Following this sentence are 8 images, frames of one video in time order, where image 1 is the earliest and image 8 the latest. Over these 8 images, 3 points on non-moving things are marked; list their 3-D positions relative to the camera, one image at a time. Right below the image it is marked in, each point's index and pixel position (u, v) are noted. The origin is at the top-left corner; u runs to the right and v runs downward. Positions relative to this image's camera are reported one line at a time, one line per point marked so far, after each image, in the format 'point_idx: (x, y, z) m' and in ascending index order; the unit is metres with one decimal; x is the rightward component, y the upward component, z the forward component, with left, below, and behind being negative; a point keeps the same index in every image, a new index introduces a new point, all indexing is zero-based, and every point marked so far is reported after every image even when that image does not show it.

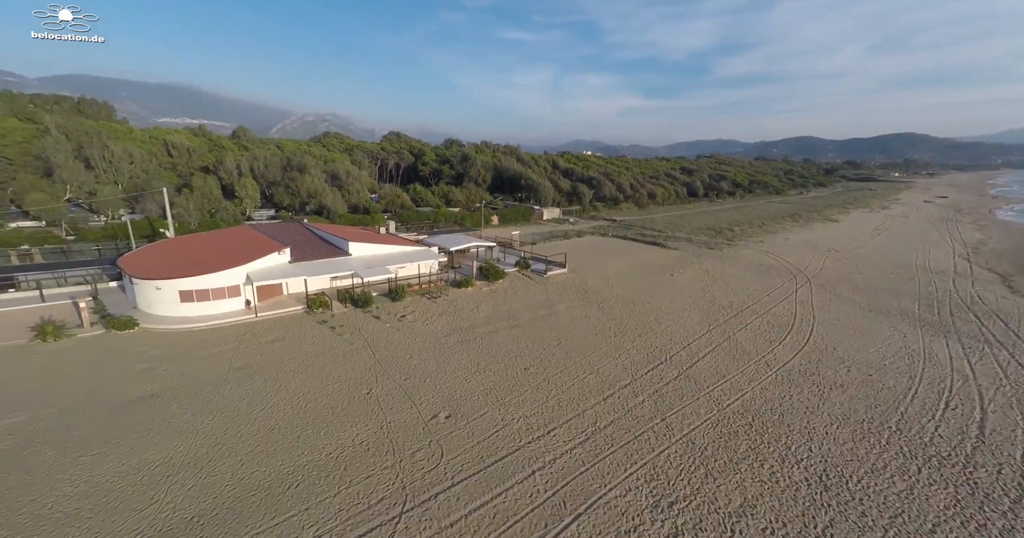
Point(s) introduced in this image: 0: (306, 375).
0: (-8.4, -4.4, +17.7) m
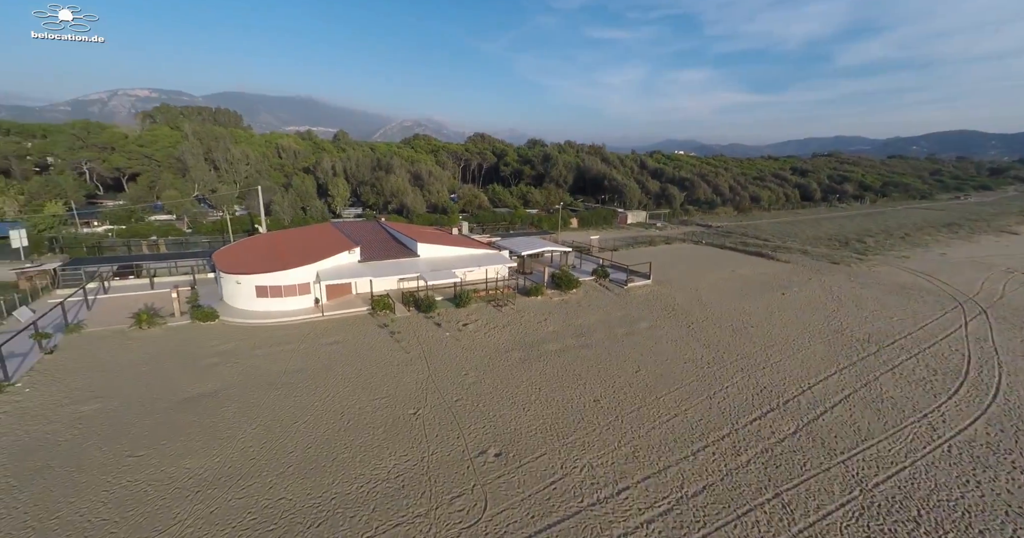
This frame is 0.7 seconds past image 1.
0: (-6.0, -4.5, +16.6) m
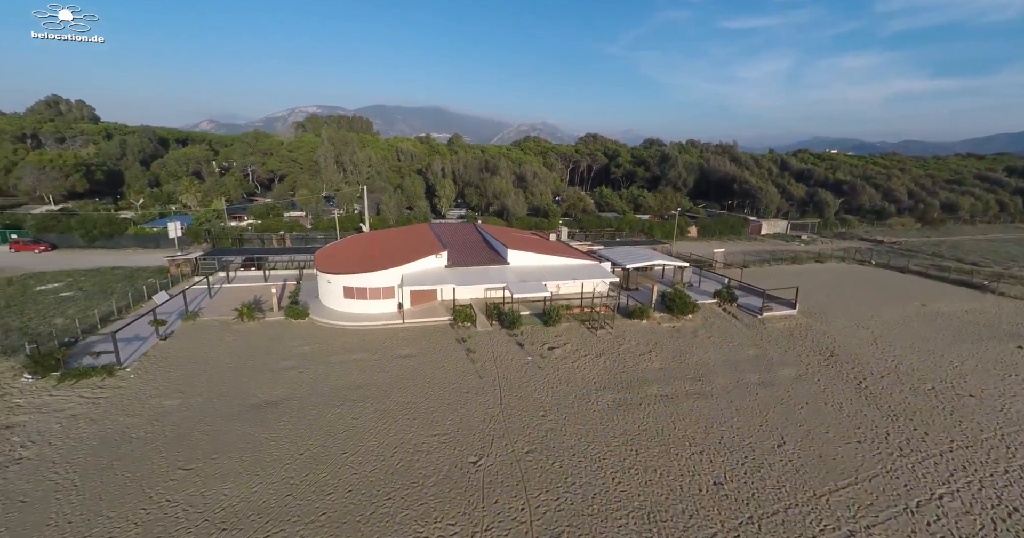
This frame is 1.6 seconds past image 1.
0: (-3.1, -4.8, +14.4) m
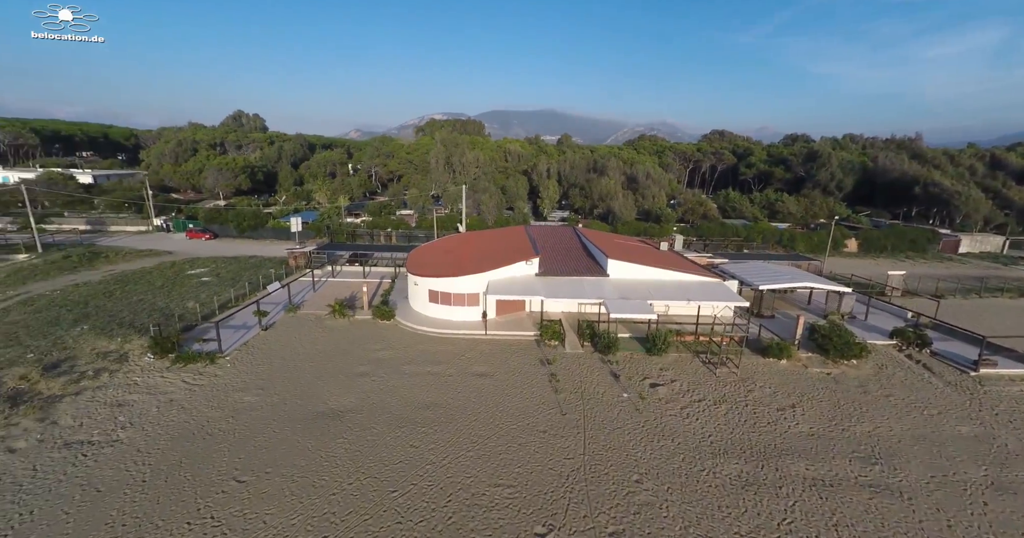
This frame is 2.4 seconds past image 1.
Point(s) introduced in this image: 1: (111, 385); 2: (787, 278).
0: (-0.8, -5.1, +12.1) m
1: (-16.0, -4.6, +17.4) m
2: (+11.8, -0.4, +18.7) m
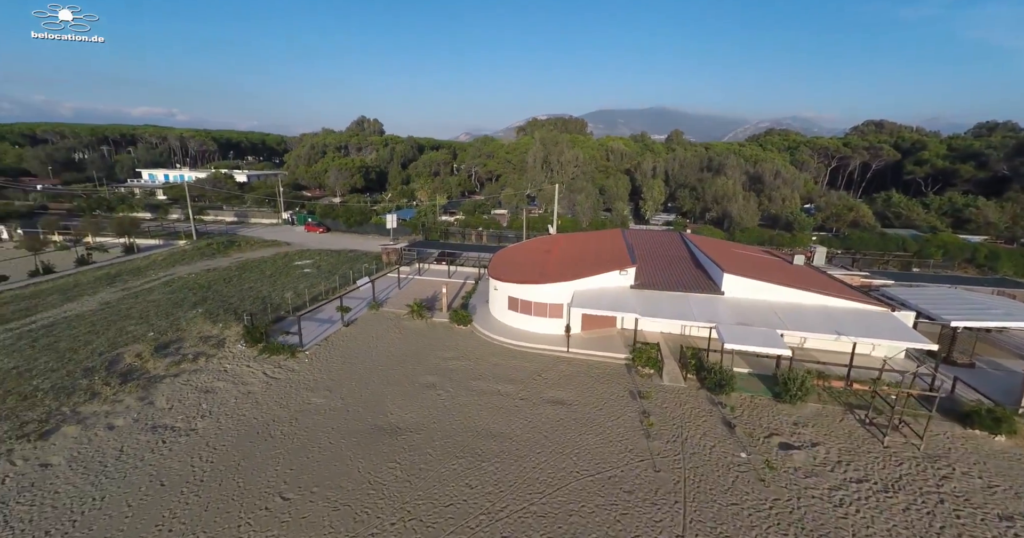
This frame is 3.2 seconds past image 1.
0: (+0.8, -5.4, +9.7) m
1: (-12.8, -4.2, +18.2) m
2: (+14.8, -1.3, +13.4) m
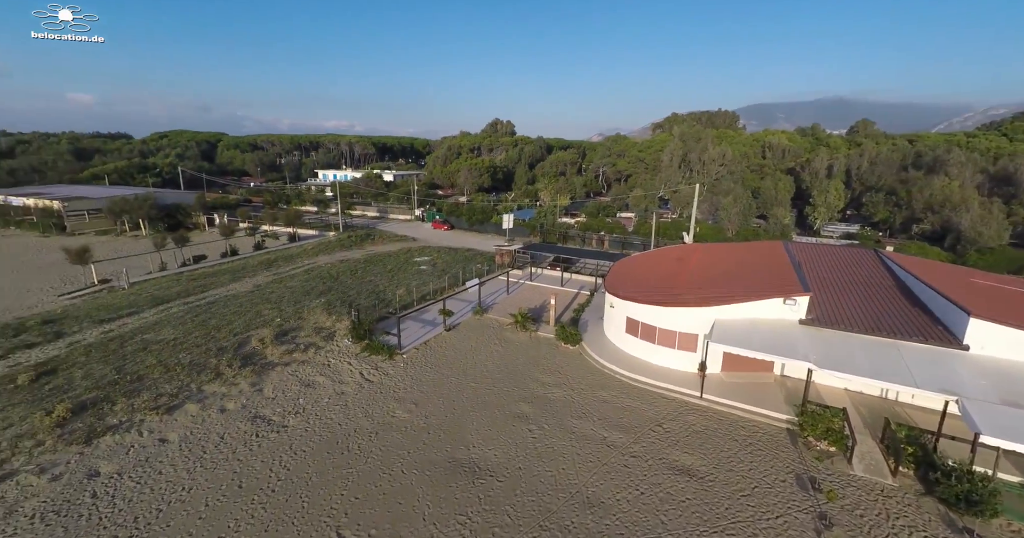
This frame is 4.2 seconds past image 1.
0: (+2.2, -5.9, +6.4) m
1: (-8.4, -3.9, +18.3) m
2: (+16.9, -2.7, +6.1) m
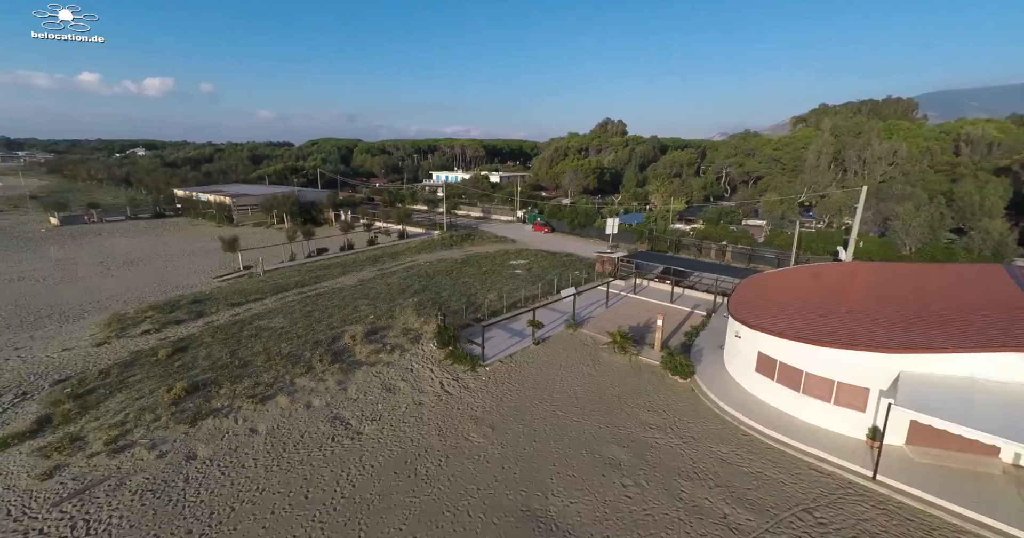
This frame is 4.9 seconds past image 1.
0: (+2.8, -6.3, +3.7) m
1: (-4.8, -3.9, +17.7) m
2: (+17.1, -3.9, 0.0) m
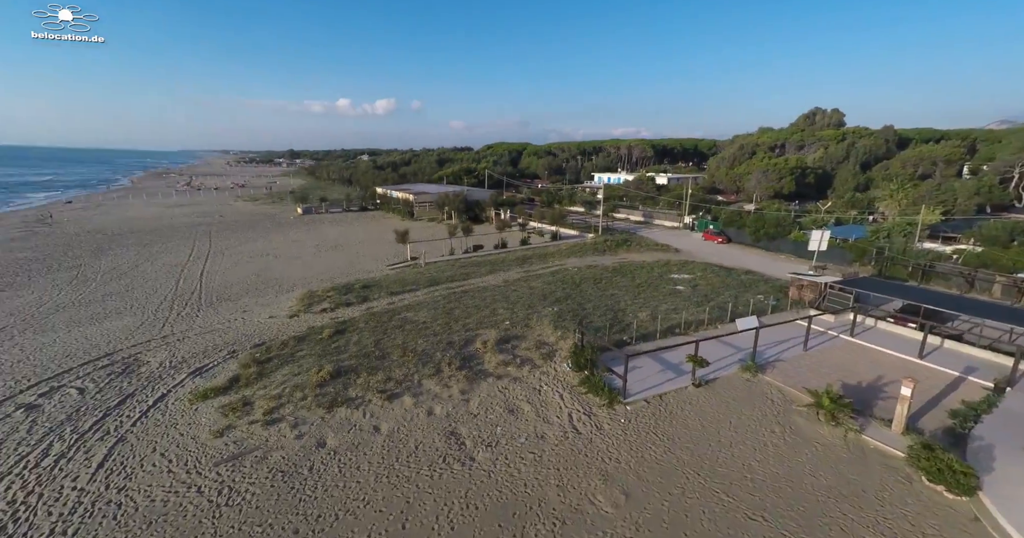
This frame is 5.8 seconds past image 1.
0: (+2.4, -6.8, 0.0) m
1: (+0.4, -4.1, +15.7) m
2: (+14.7, -5.5, -8.5) m
